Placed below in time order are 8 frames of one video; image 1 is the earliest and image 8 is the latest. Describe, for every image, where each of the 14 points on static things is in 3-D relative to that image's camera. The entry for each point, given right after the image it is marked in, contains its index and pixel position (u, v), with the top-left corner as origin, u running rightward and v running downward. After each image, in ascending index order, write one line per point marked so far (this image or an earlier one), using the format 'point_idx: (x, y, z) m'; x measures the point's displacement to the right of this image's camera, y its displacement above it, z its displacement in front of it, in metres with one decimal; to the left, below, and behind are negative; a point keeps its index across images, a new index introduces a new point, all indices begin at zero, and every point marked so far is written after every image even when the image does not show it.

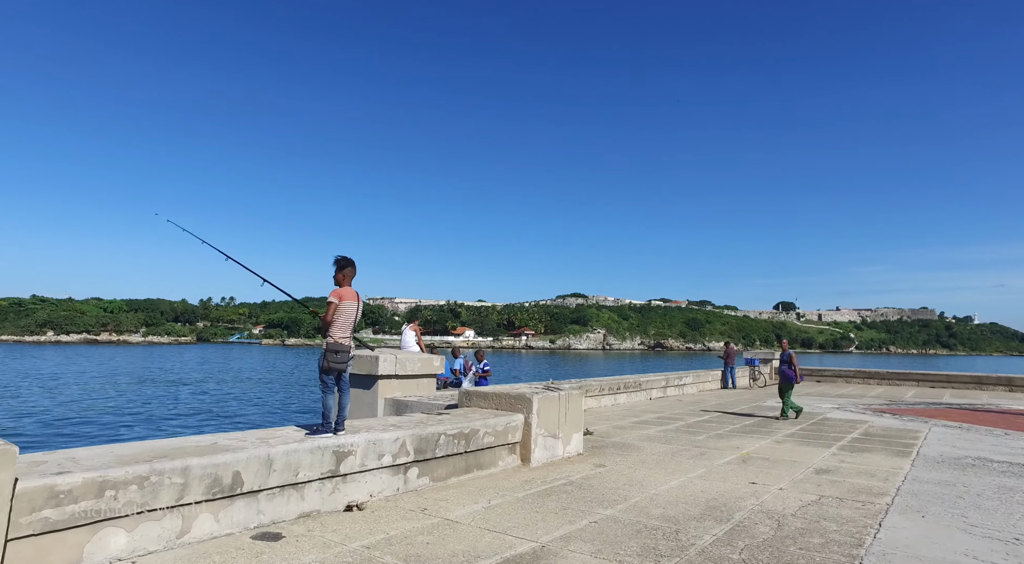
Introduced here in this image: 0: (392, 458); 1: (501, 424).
0: (-1.0, -1.5, +5.5) m
1: (-0.1, -1.4, +6.8) m
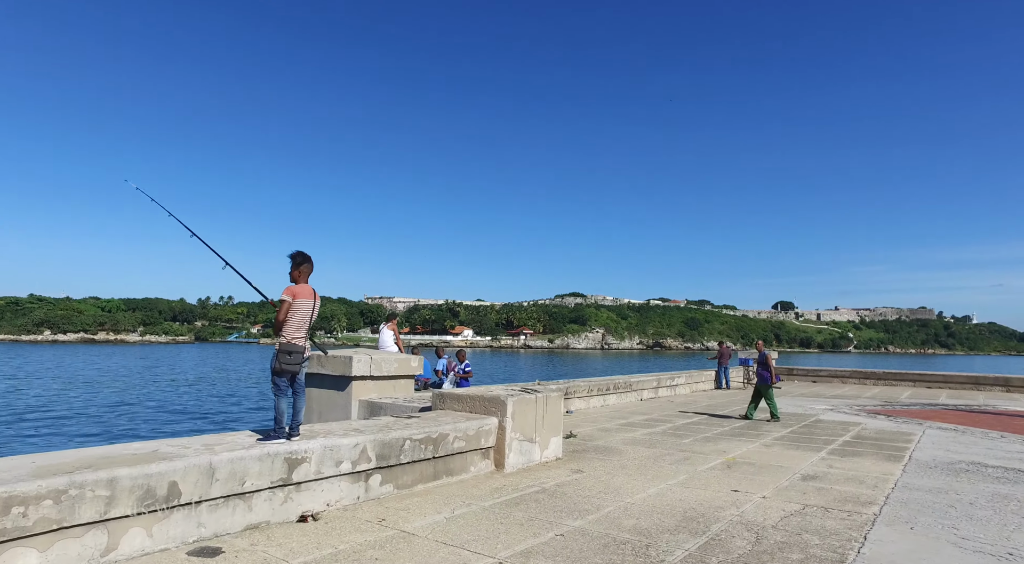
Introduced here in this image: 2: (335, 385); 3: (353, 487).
0: (-1.3, -1.4, +5.2) m
1: (-0.4, -1.4, +6.5) m
2: (-2.3, -1.3, +8.7) m
3: (-1.3, -1.6, +5.3) m
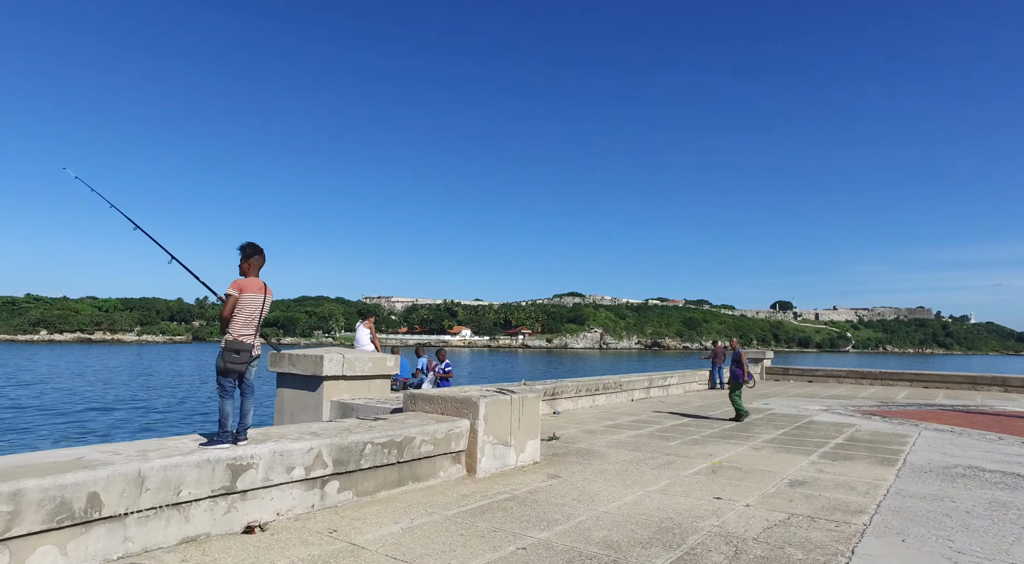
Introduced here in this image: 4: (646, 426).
0: (-1.5, -1.4, +4.9) m
1: (-0.6, -1.4, +6.1) m
2: (-2.6, -1.3, +8.3) m
3: (-1.5, -1.6, +4.9) m
4: (+2.1, -2.3, +10.6) m
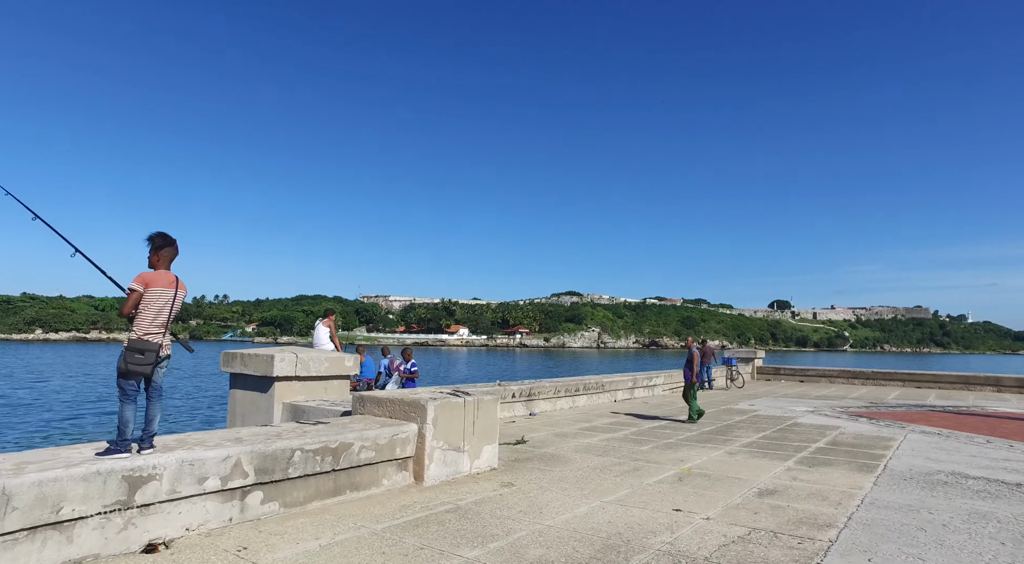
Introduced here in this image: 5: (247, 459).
0: (-2.0, -1.3, +4.4) m
1: (-1.1, -1.3, +5.7) m
2: (-3.0, -1.2, +7.9) m
3: (-2.0, -1.5, +4.5) m
4: (+1.7, -2.3, +10.2) m
5: (-1.9, -1.2, +4.6) m
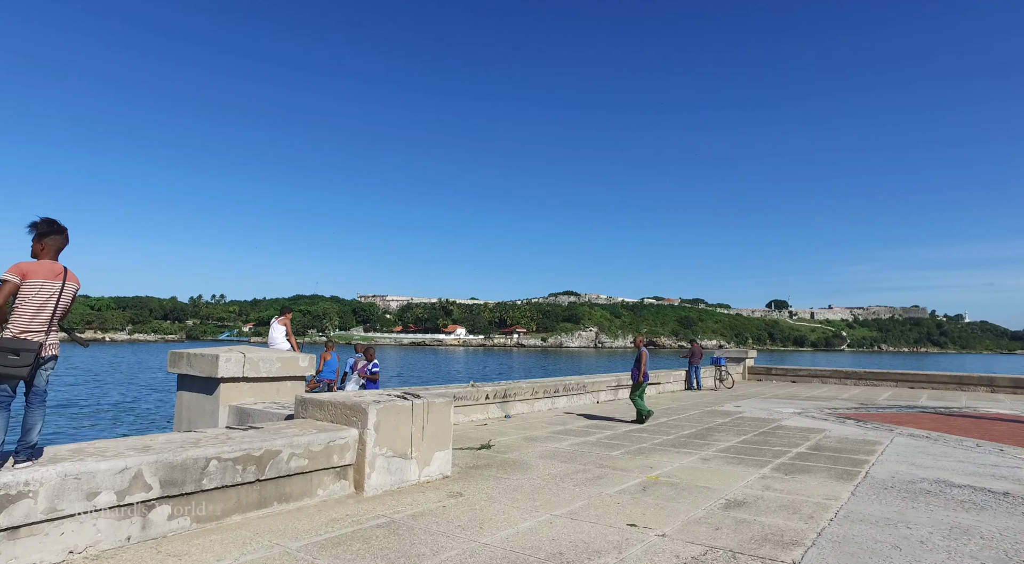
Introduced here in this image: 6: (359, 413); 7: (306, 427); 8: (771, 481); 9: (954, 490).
0: (-2.4, -1.3, +4.0) m
1: (-1.5, -1.3, +5.3) m
2: (-3.5, -1.2, +7.4) m
3: (-2.4, -1.5, +4.0) m
4: (+1.3, -2.2, +9.8) m
5: (-2.3, -1.2, +4.2) m
6: (-1.3, -1.1, +5.6) m
7: (-1.7, -1.2, +5.5) m
8: (+2.4, -1.9, +6.2) m
9: (+3.9, -1.9, +5.9) m
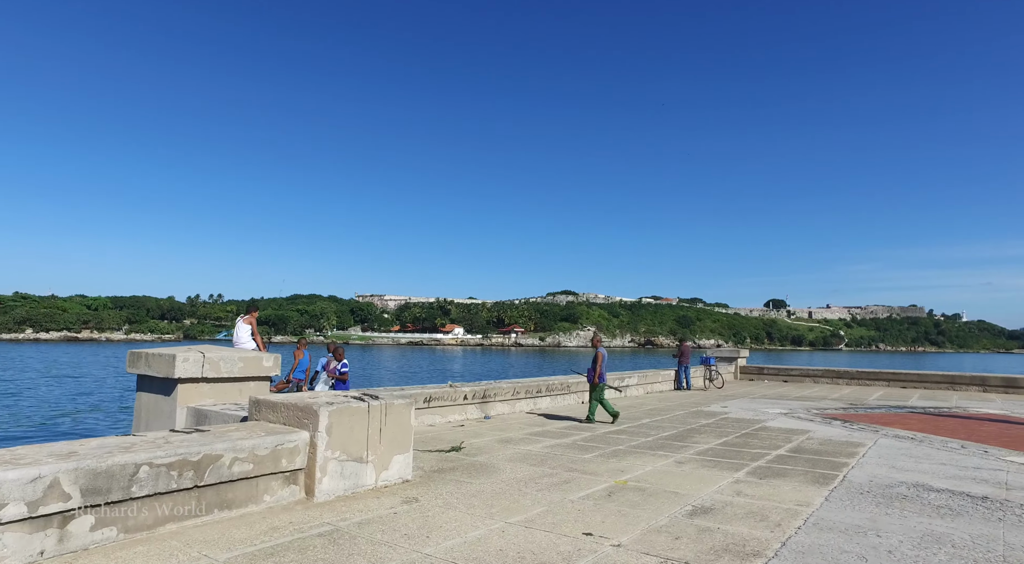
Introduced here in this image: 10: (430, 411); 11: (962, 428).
0: (-2.7, -1.3, +3.7) m
1: (-1.9, -1.2, +5.0) m
2: (-3.8, -1.2, +7.2) m
3: (-2.7, -1.4, +3.8) m
4: (+0.9, -2.2, +9.5) m
5: (-2.6, -1.2, +3.9) m
6: (-1.6, -1.1, +5.4) m
7: (-2.0, -1.2, +5.3) m
8: (+2.1, -1.8, +6.0) m
9: (+3.6, -1.8, +5.7) m
10: (-1.3, -2.0, +10.5) m
11: (+7.1, -2.3, +10.4) m
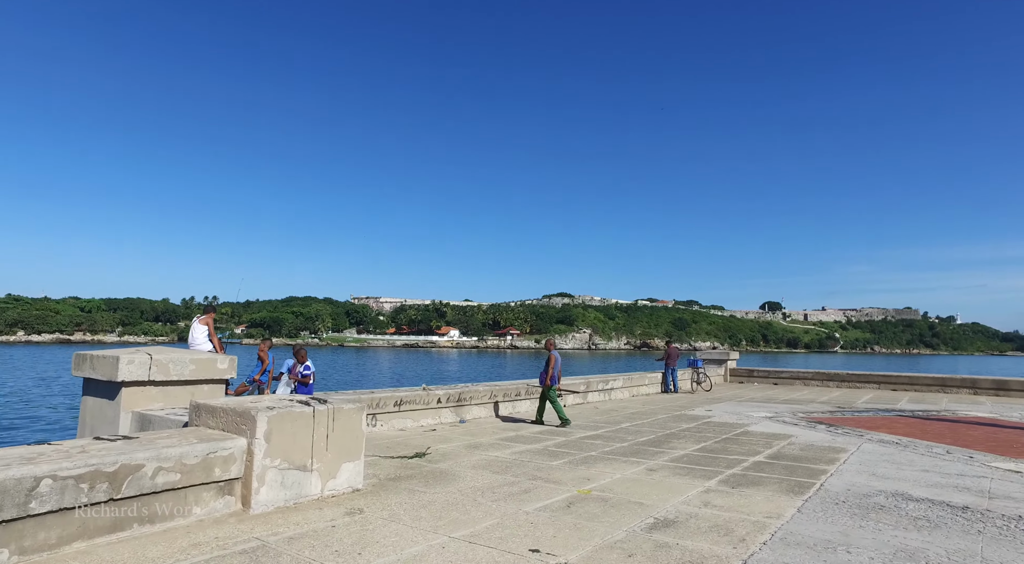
0: (-3.1, -1.2, +3.4) m
1: (-2.2, -1.2, +4.7) m
2: (-4.2, -1.1, +6.8) m
3: (-3.1, -1.4, +3.4) m
4: (+0.5, -2.2, +9.2) m
5: (-3.0, -1.1, +3.6) m
6: (-2.0, -1.1, +5.0) m
7: (-2.4, -1.2, +4.9) m
8: (+1.7, -1.8, +5.7) m
9: (+3.2, -1.8, +5.4) m
10: (-1.7, -2.0, +10.1) m
11: (+6.7, -2.3, +10.1) m
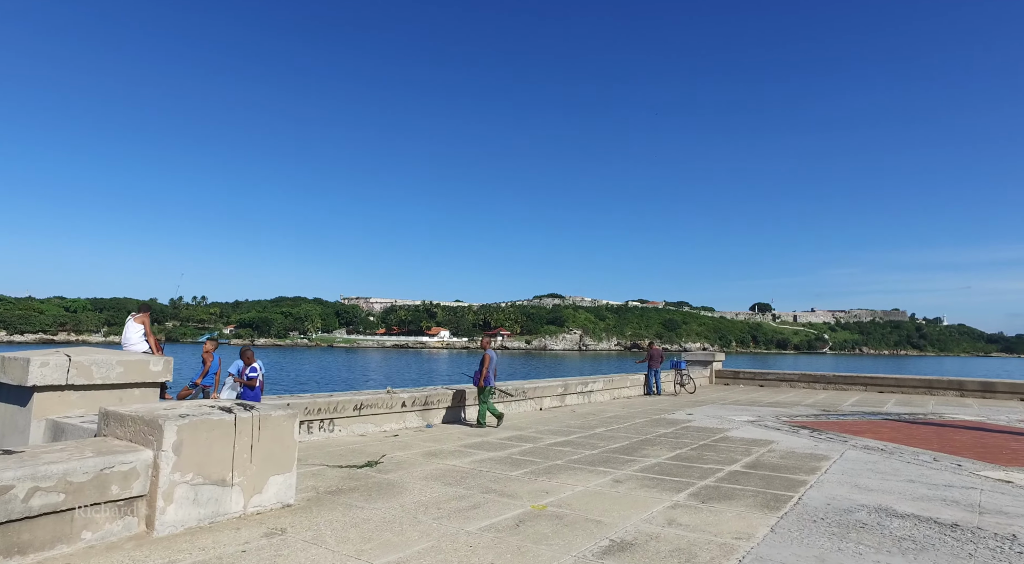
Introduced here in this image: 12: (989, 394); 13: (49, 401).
0: (-3.5, -1.2, +2.8) m
1: (-2.6, -1.2, +4.1) m
2: (-4.6, -1.1, +6.2) m
3: (-3.5, -1.4, +2.8) m
4: (0.0, -2.1, +8.7) m
5: (-3.4, -1.1, +3.0) m
6: (-2.4, -1.0, +4.5) m
7: (-2.8, -1.1, +4.3) m
8: (+1.3, -1.8, +5.2) m
9: (+2.8, -1.8, +4.9) m
10: (-2.2, -2.0, +9.6) m
11: (+6.2, -2.3, +9.7) m
12: (+12.9, -3.0, +17.8) m
13: (-4.3, -1.1, +6.1) m
